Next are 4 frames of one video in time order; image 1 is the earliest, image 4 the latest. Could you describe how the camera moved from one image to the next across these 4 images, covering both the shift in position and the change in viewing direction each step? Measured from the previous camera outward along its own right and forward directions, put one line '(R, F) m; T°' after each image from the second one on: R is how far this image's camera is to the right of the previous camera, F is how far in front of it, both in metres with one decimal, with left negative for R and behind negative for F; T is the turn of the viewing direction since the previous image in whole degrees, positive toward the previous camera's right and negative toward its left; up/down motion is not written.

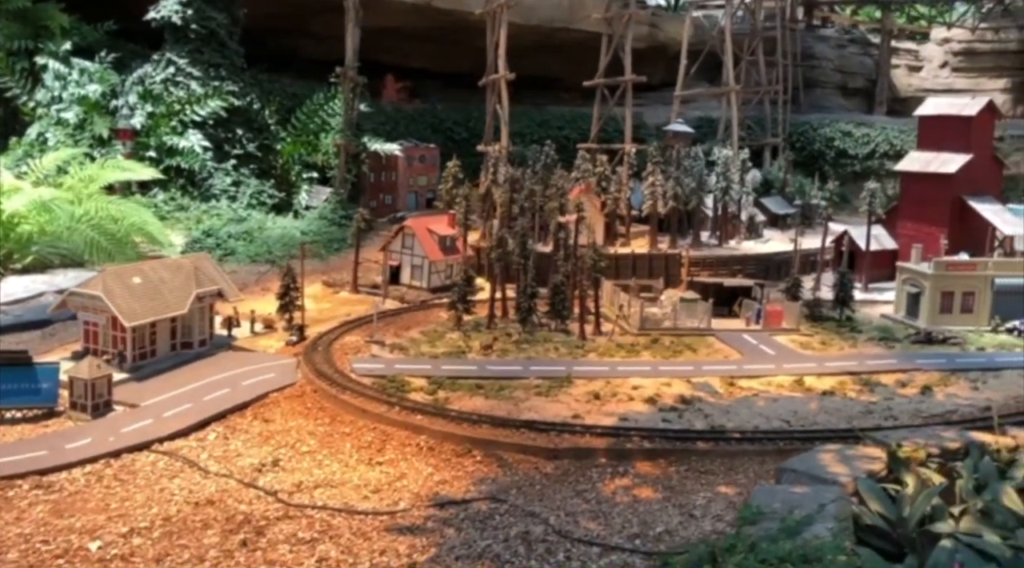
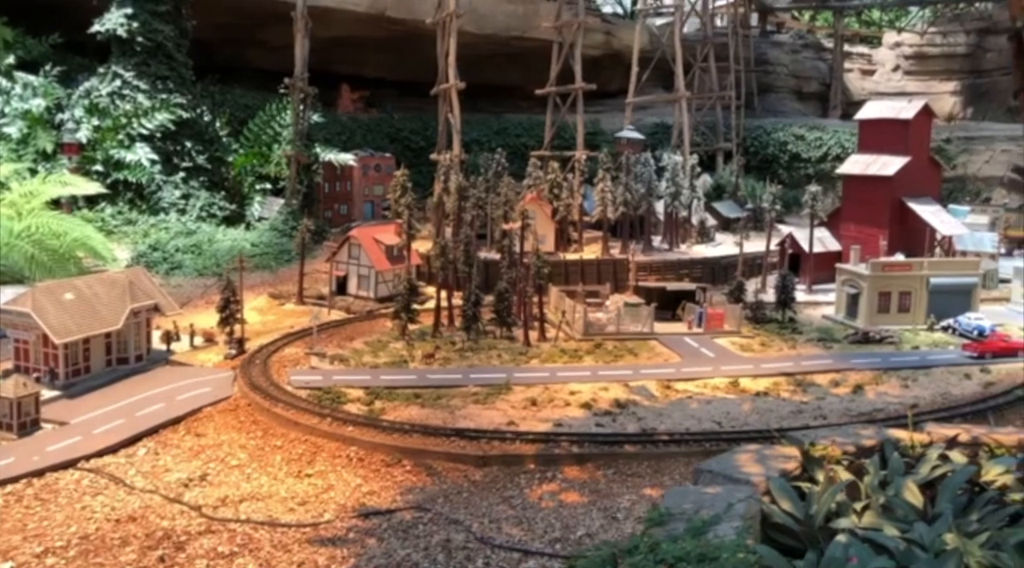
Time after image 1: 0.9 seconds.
(+0.3, 0.0) m; +2°
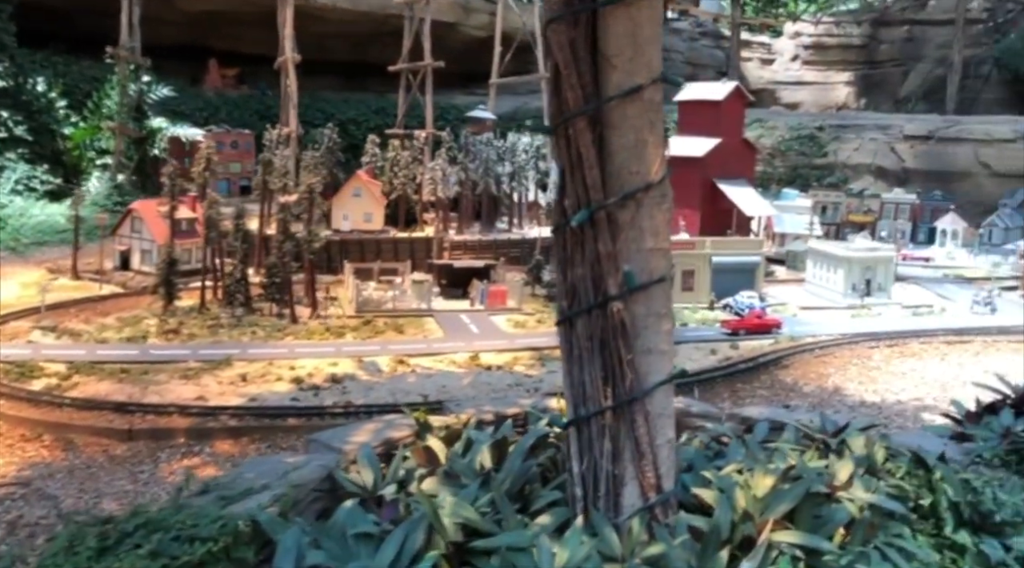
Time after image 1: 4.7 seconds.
(+1.6, +0.1) m; +3°
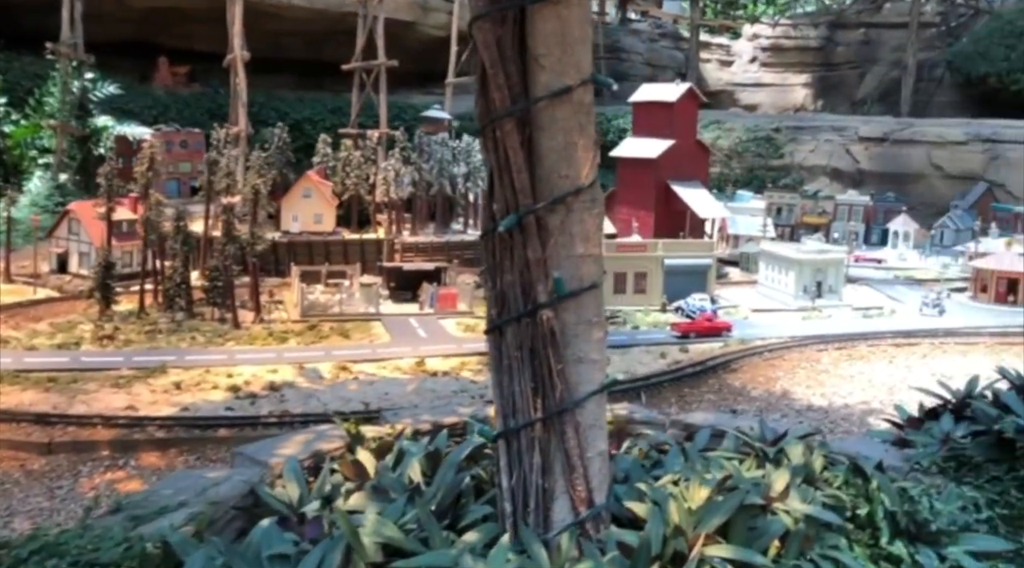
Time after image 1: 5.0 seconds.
(+0.1, +0.1) m; +2°
